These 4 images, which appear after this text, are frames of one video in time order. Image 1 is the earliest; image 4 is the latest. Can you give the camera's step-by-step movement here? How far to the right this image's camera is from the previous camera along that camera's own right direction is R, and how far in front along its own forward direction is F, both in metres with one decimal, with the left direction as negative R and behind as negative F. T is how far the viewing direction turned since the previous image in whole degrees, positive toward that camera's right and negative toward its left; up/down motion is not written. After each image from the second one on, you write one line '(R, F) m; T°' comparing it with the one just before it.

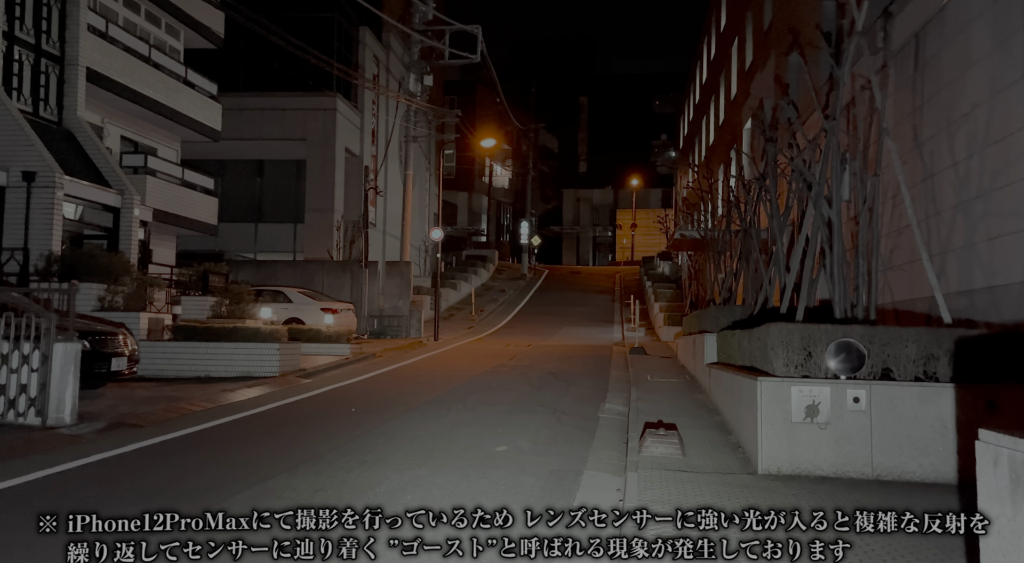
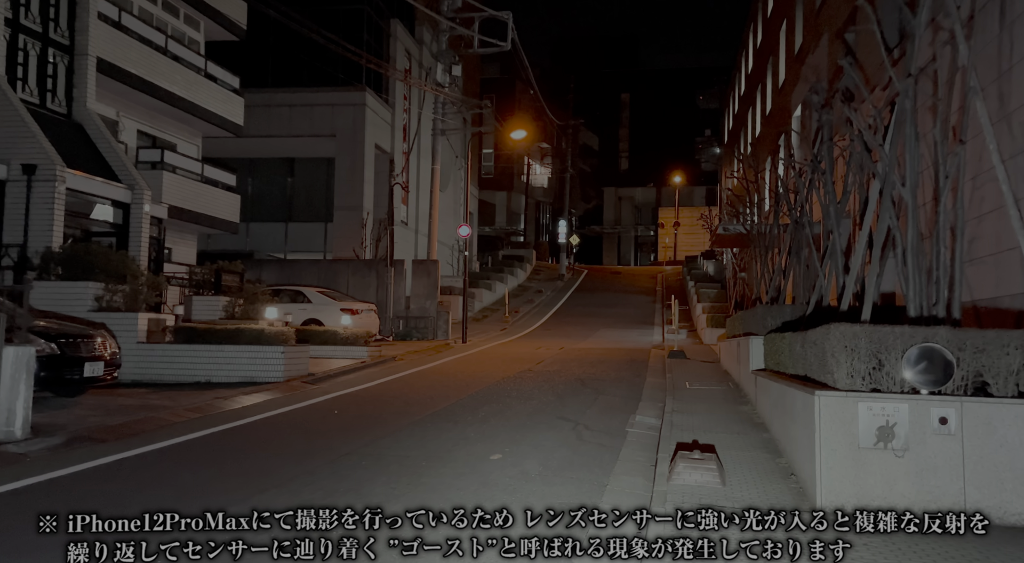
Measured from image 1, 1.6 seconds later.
(+0.3, +1.5) m; -3°
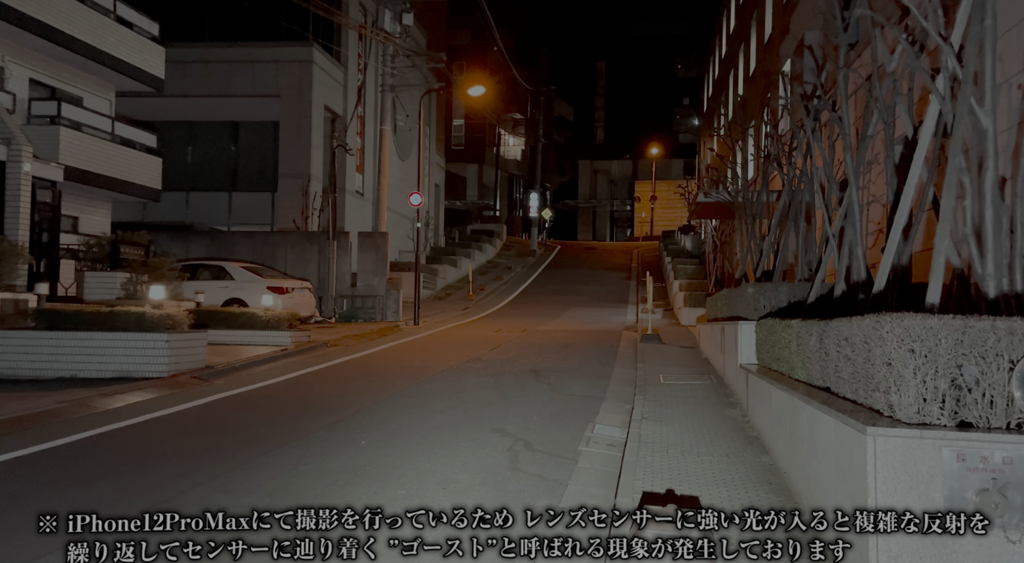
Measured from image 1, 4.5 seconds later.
(+0.6, +2.8) m; +1°
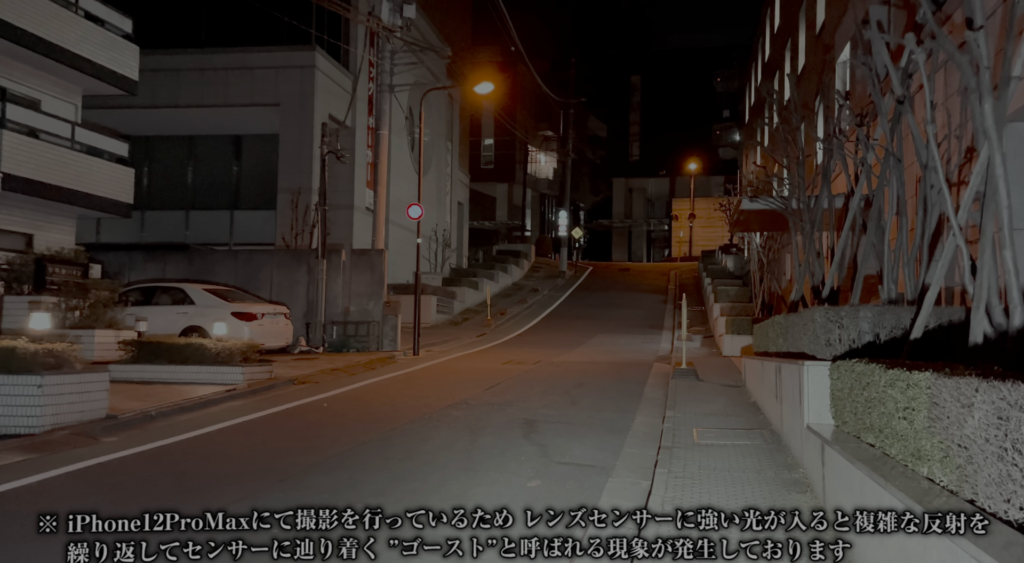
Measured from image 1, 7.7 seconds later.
(+0.6, +3.2) m; -2°
